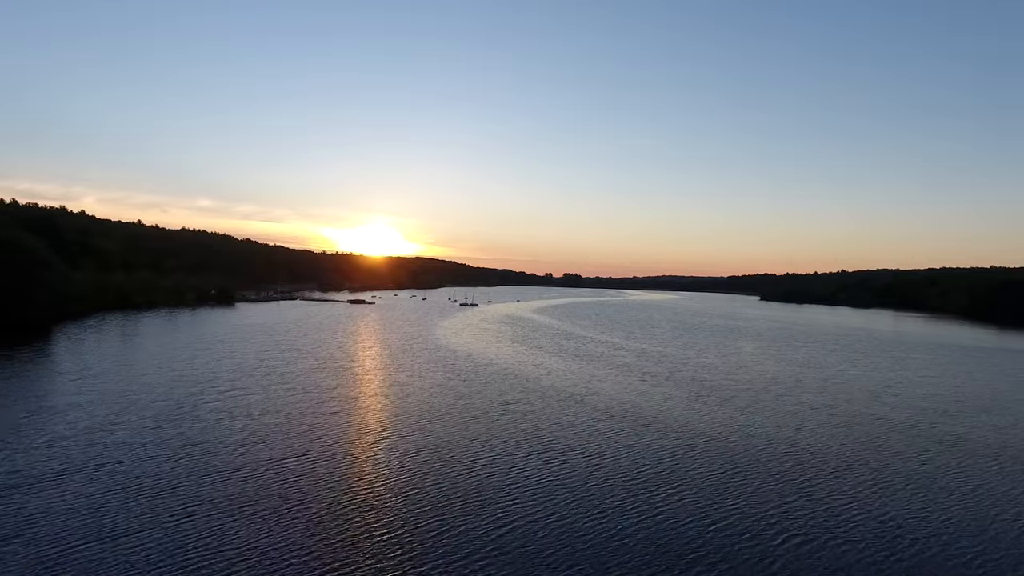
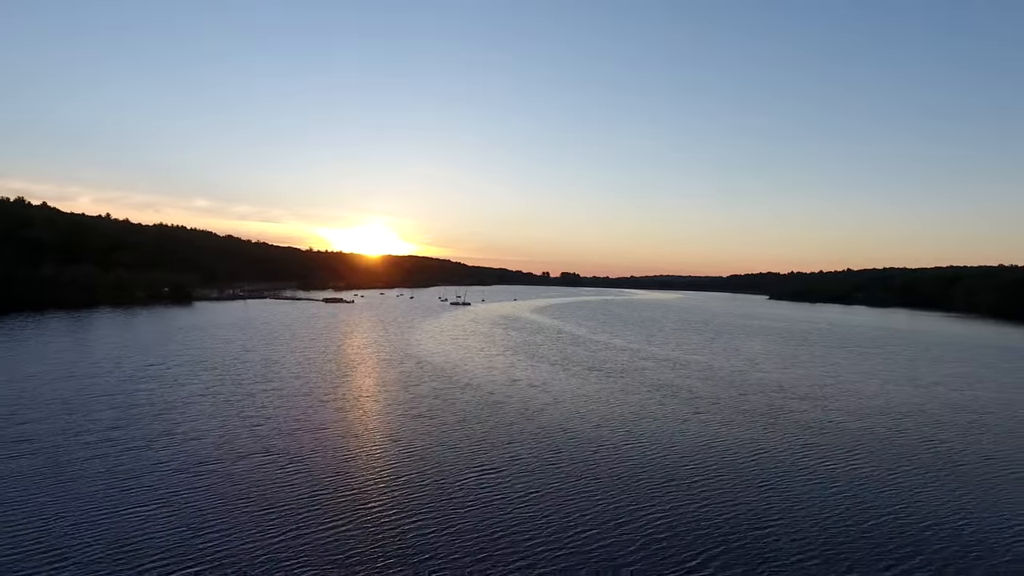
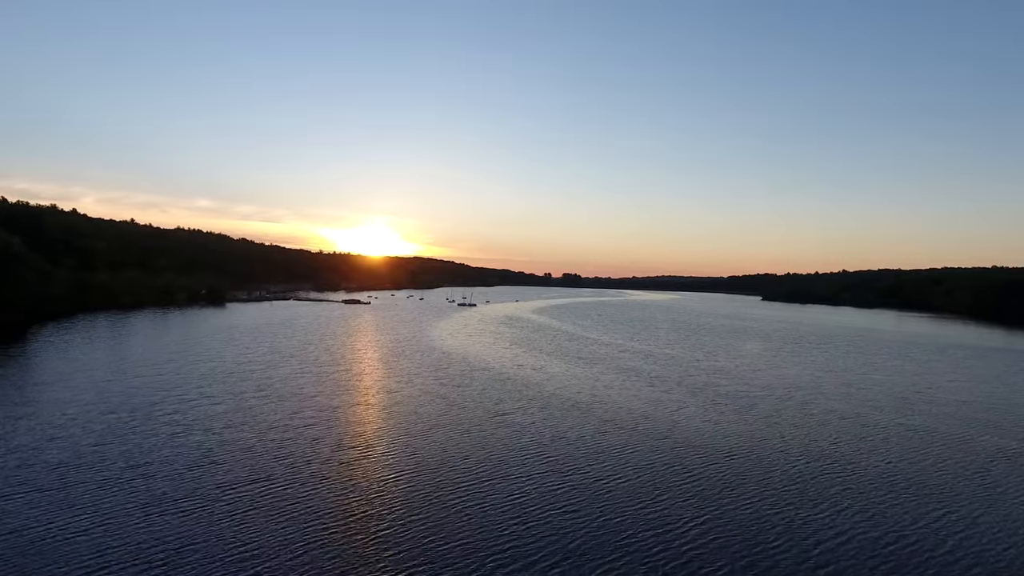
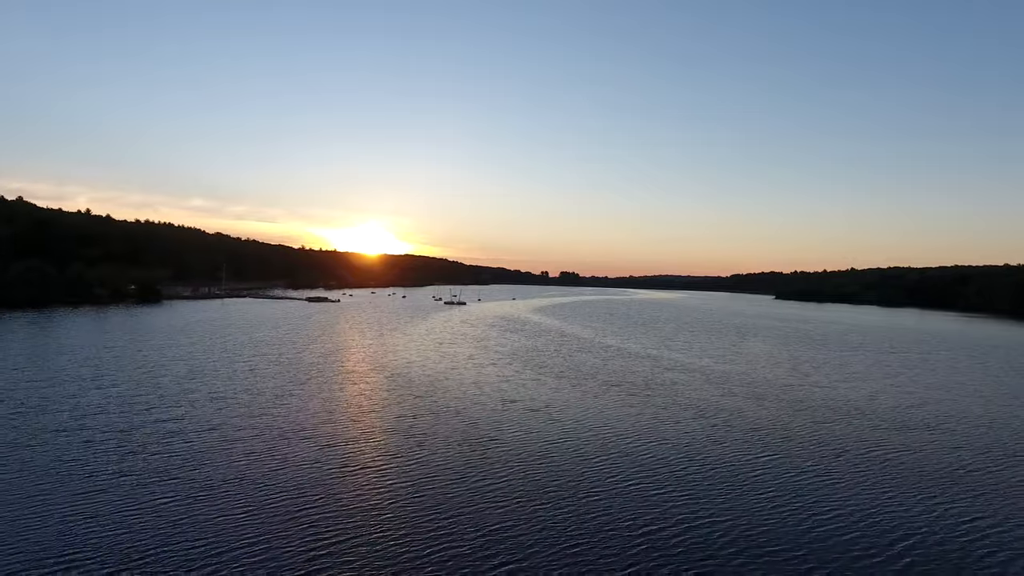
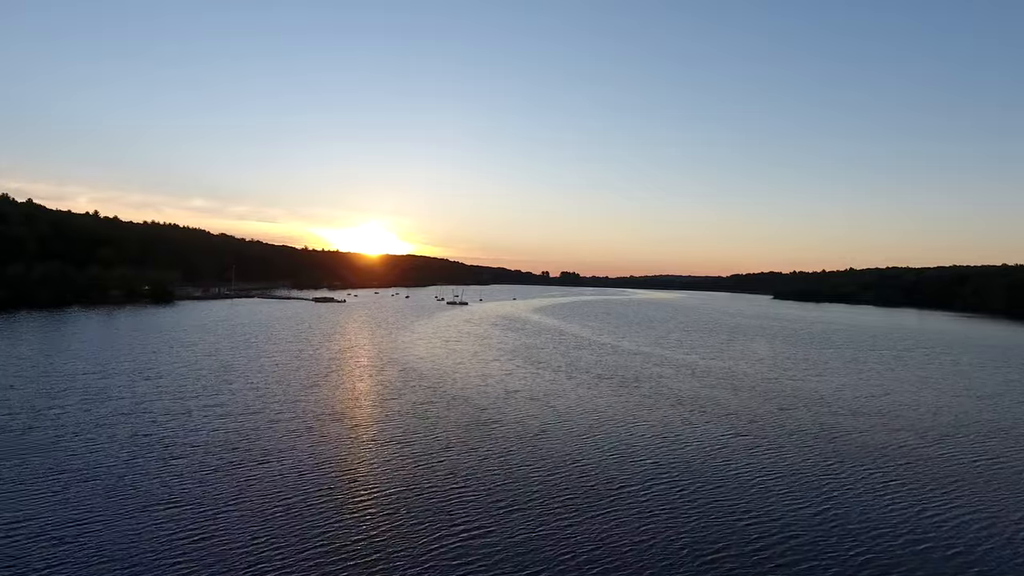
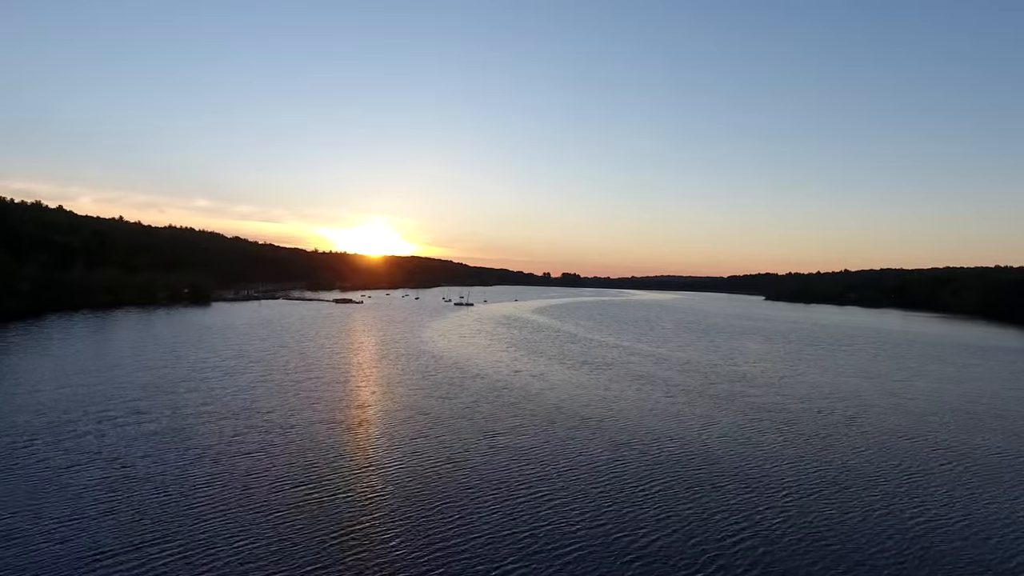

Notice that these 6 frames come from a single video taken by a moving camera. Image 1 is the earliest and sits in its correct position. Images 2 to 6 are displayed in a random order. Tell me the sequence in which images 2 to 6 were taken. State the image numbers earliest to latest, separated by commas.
3, 6, 2, 5, 4
